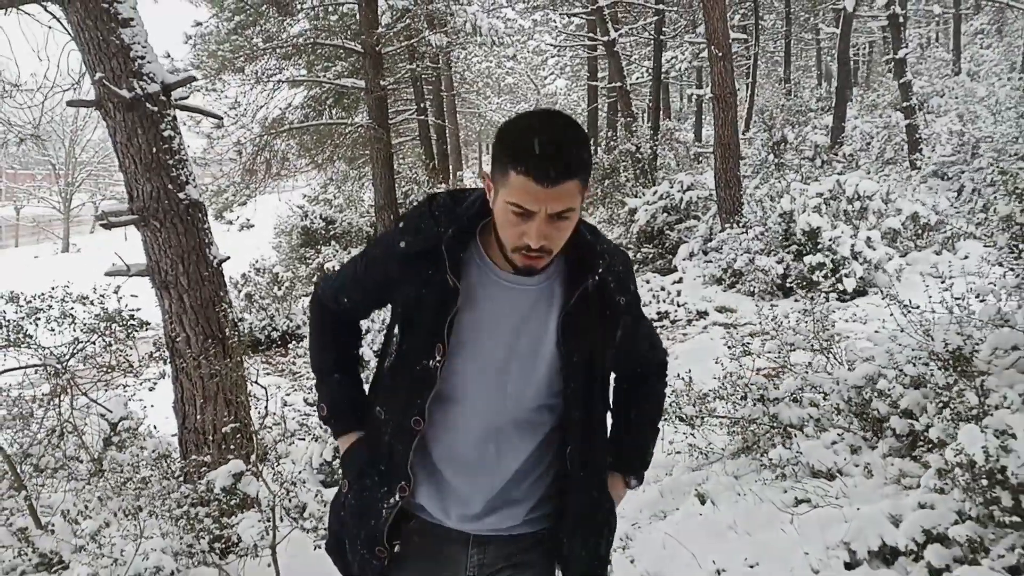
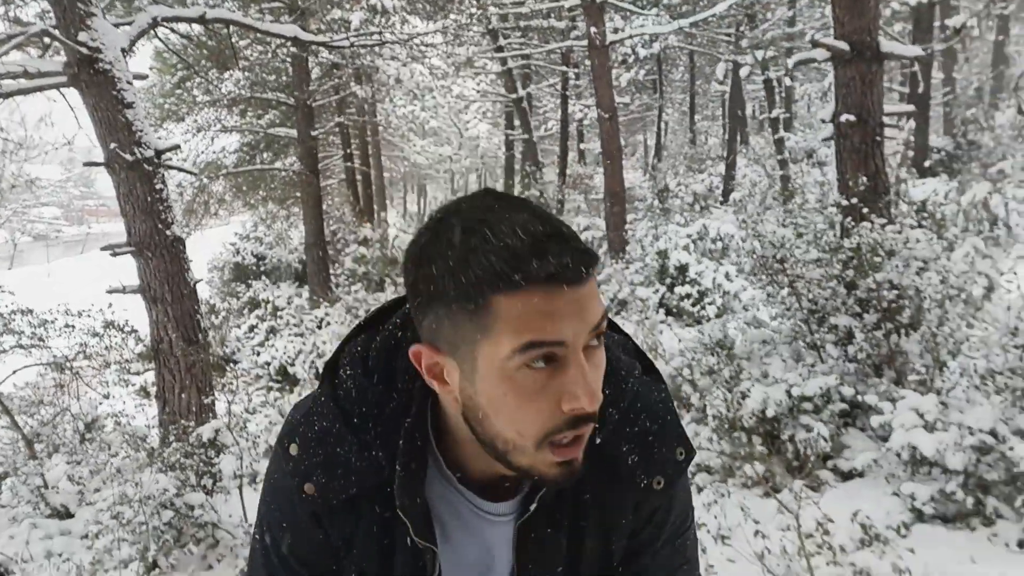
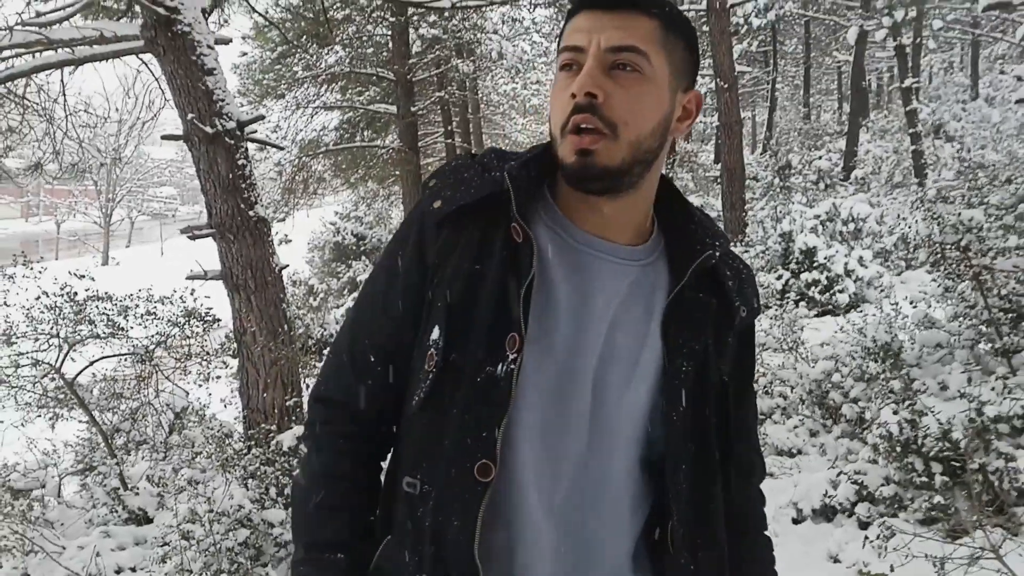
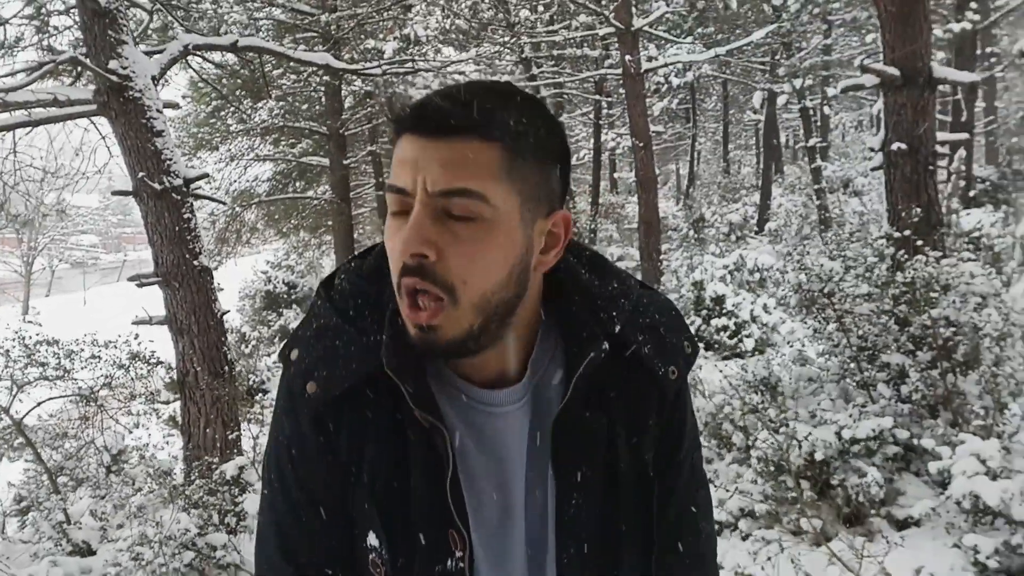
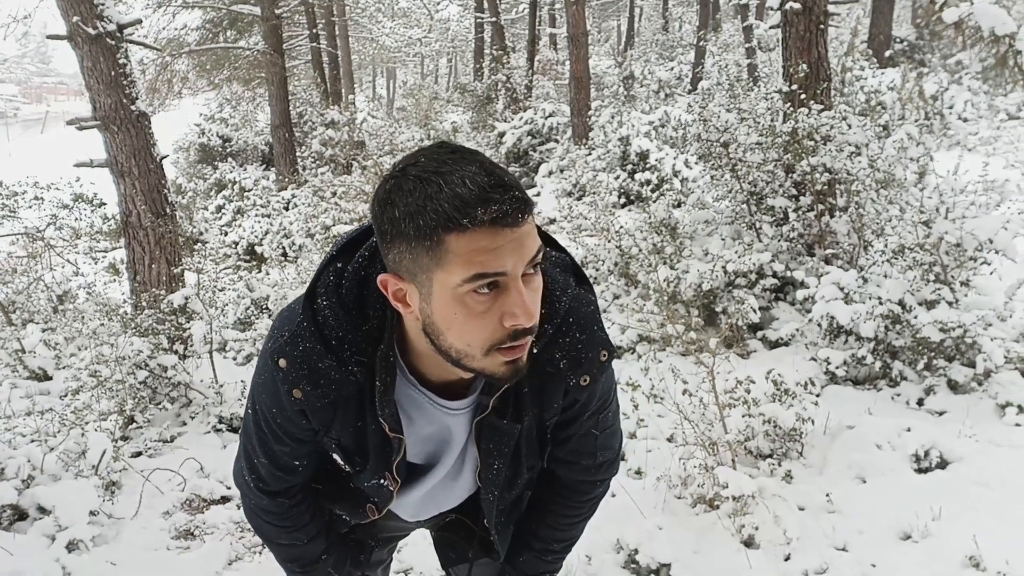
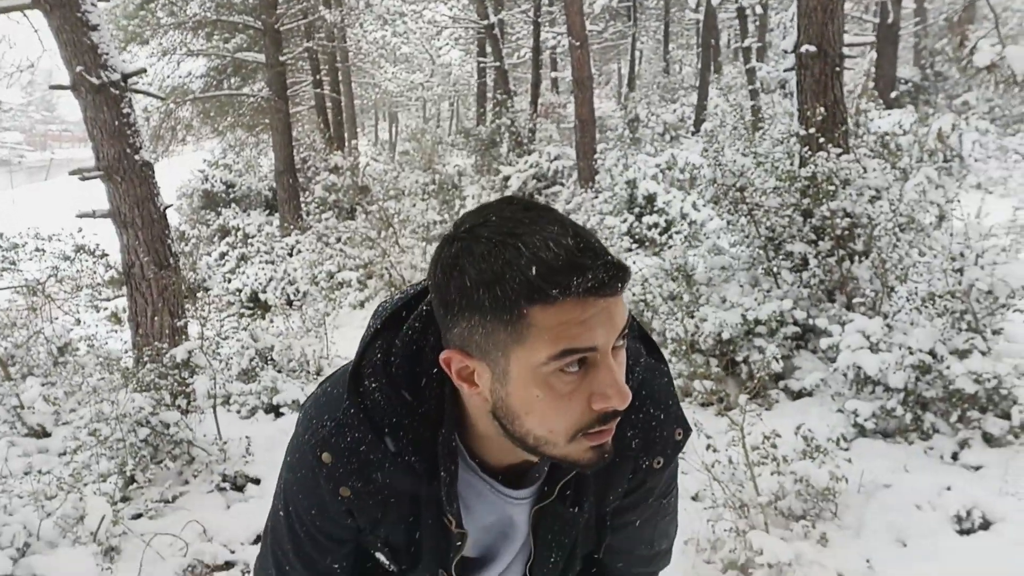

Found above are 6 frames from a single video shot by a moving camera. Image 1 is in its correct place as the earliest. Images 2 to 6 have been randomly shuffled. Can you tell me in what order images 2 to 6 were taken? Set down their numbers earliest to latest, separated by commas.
3, 4, 2, 6, 5
